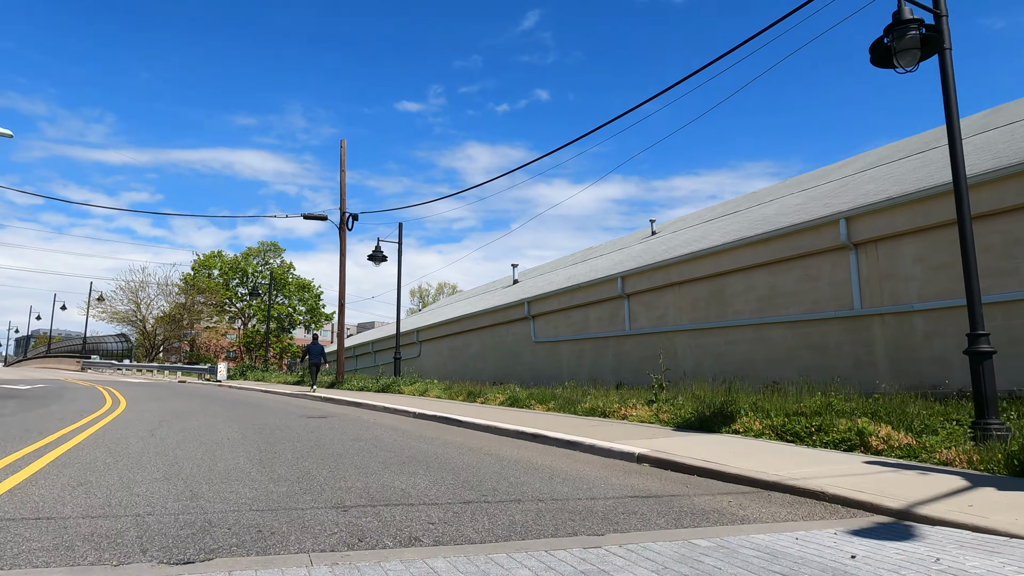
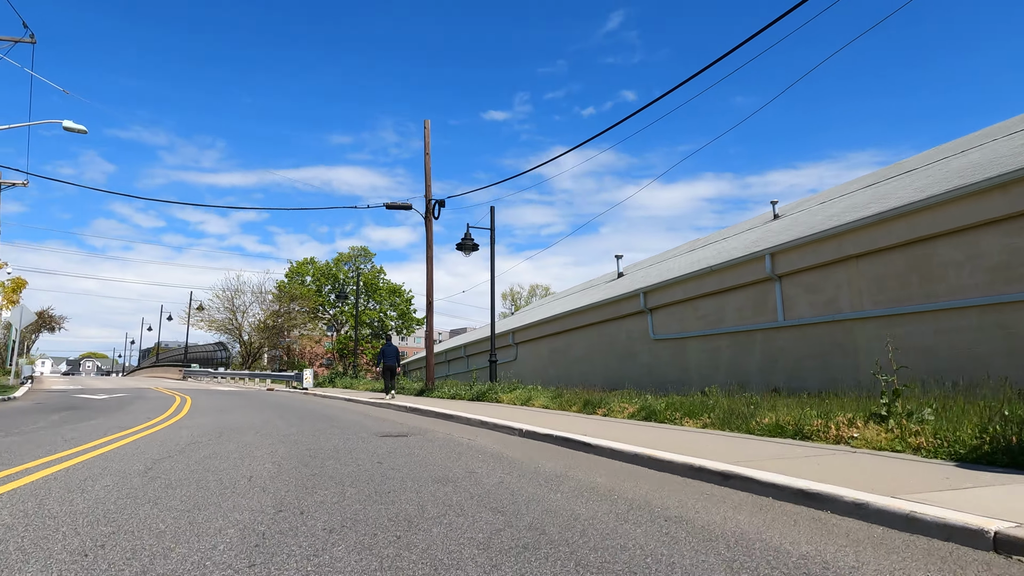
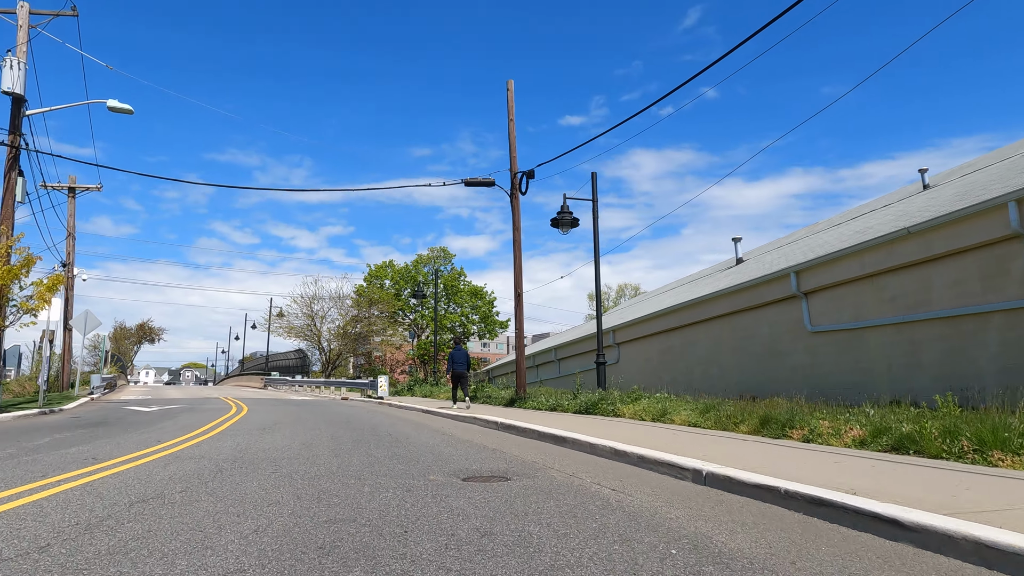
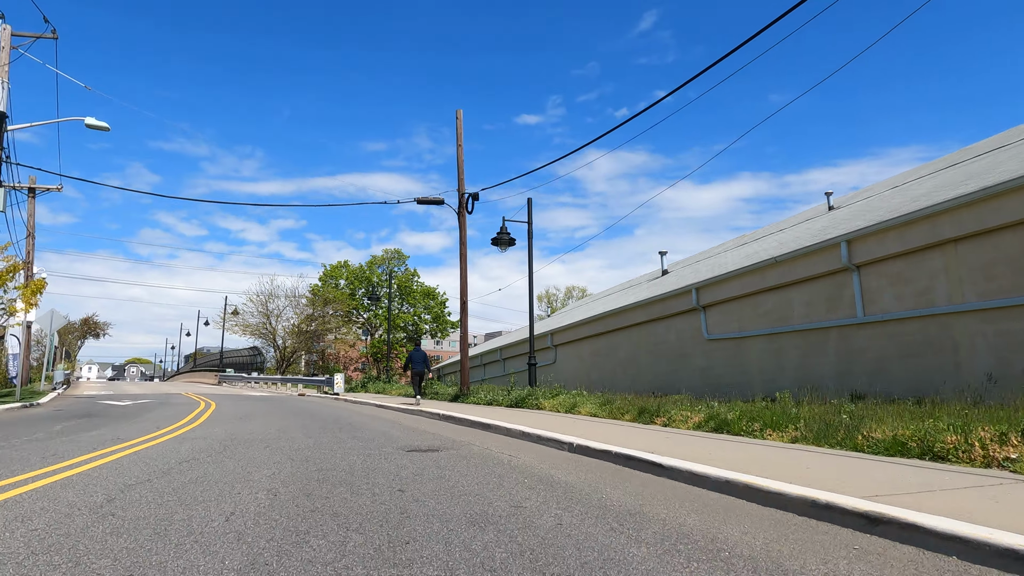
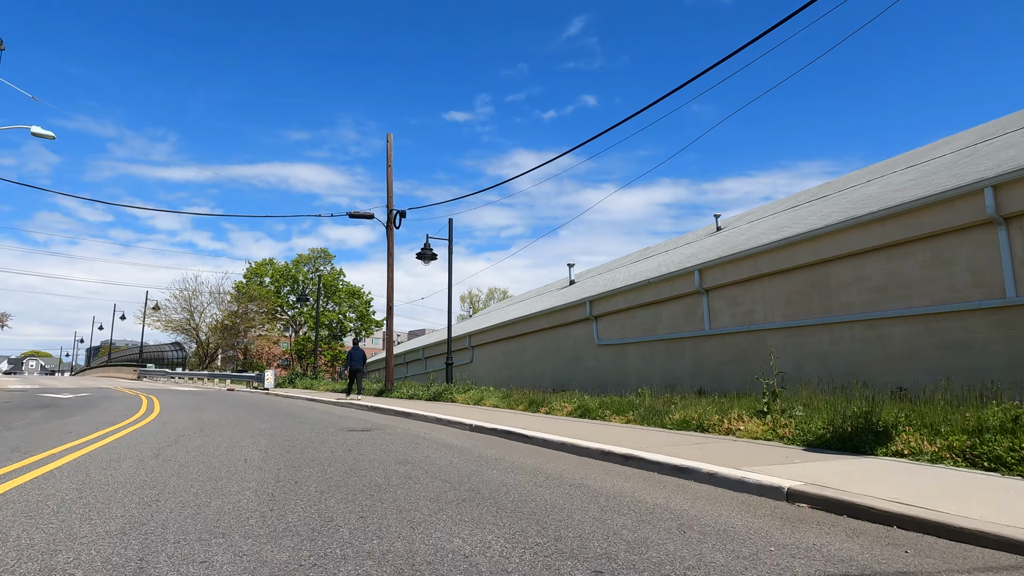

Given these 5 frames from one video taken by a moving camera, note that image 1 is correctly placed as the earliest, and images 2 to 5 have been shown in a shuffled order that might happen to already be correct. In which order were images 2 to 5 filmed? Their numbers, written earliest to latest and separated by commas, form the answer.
5, 2, 4, 3
